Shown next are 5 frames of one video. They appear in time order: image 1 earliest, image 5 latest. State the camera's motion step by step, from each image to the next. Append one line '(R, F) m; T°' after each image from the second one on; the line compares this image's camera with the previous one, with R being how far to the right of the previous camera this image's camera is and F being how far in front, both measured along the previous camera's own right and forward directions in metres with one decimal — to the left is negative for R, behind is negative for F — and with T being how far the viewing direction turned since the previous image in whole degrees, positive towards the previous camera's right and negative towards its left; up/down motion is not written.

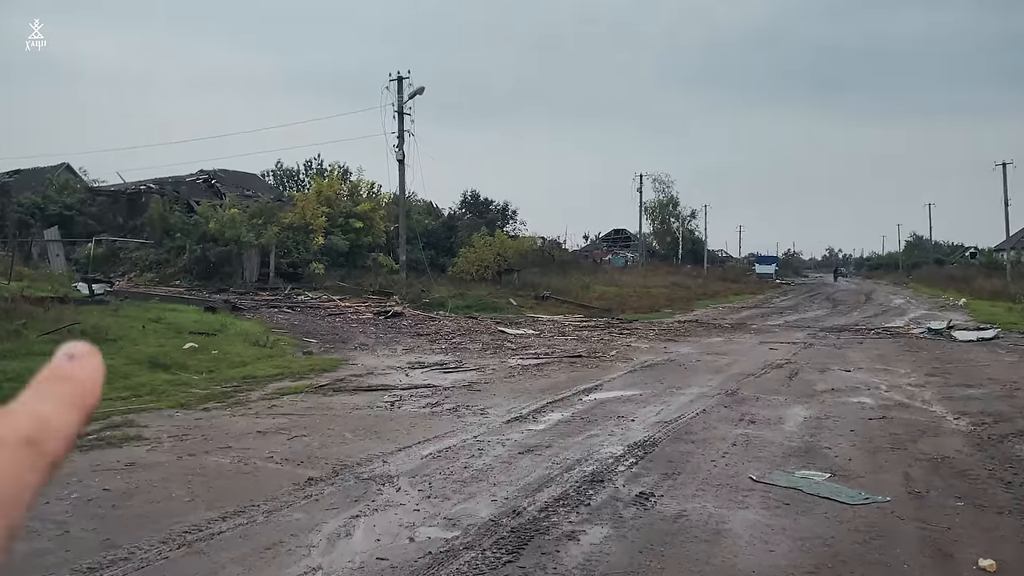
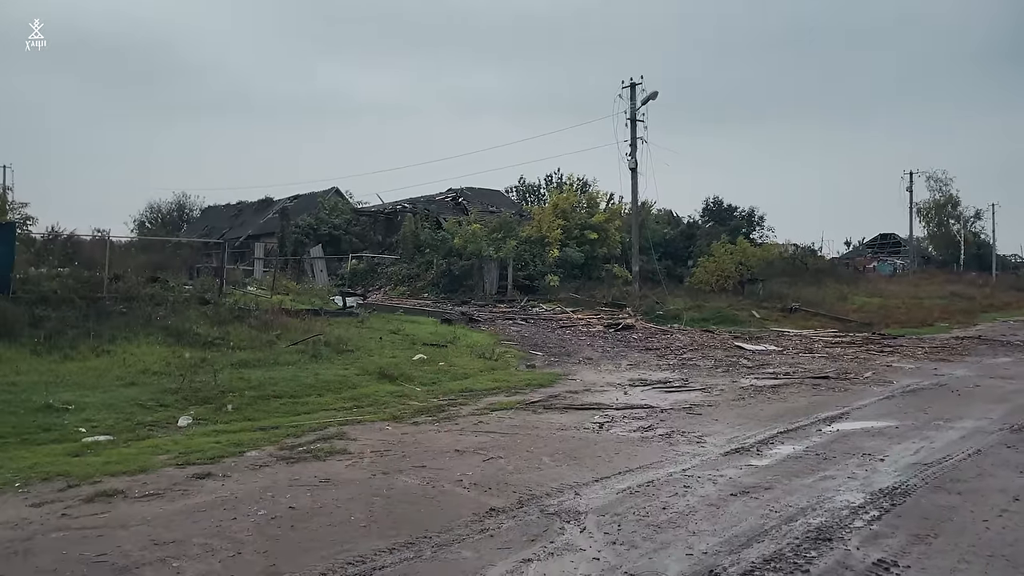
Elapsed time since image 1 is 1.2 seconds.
(+0.3, +0.7) m; -17°
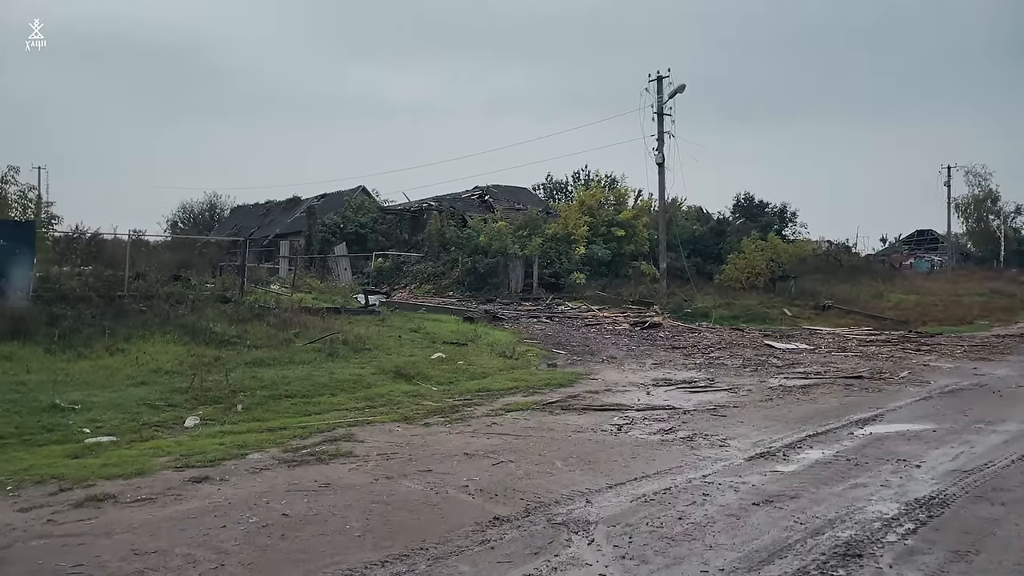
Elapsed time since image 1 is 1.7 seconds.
(+0.2, +0.3) m; -2°
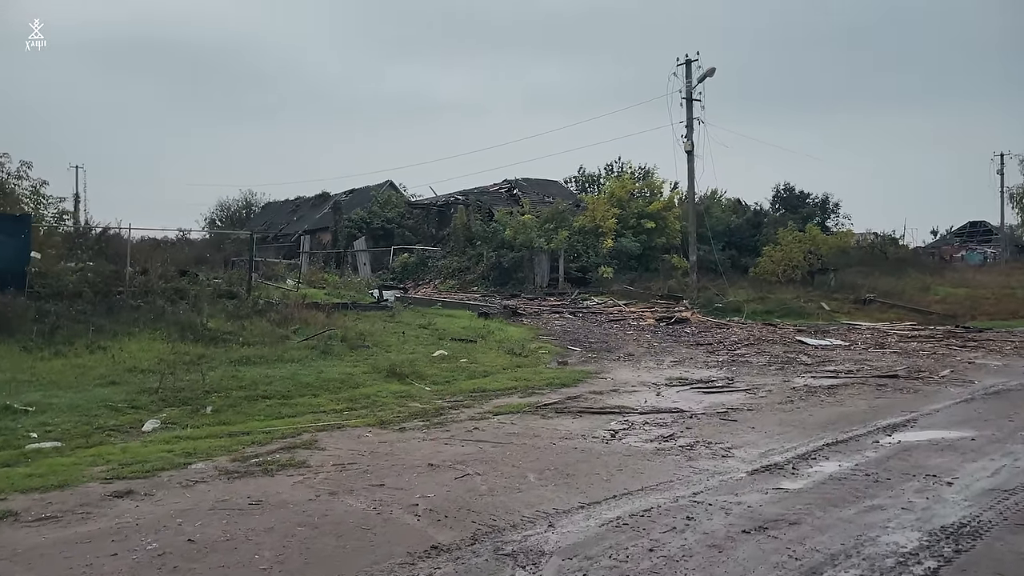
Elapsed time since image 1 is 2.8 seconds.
(+0.5, +0.8) m; -3°
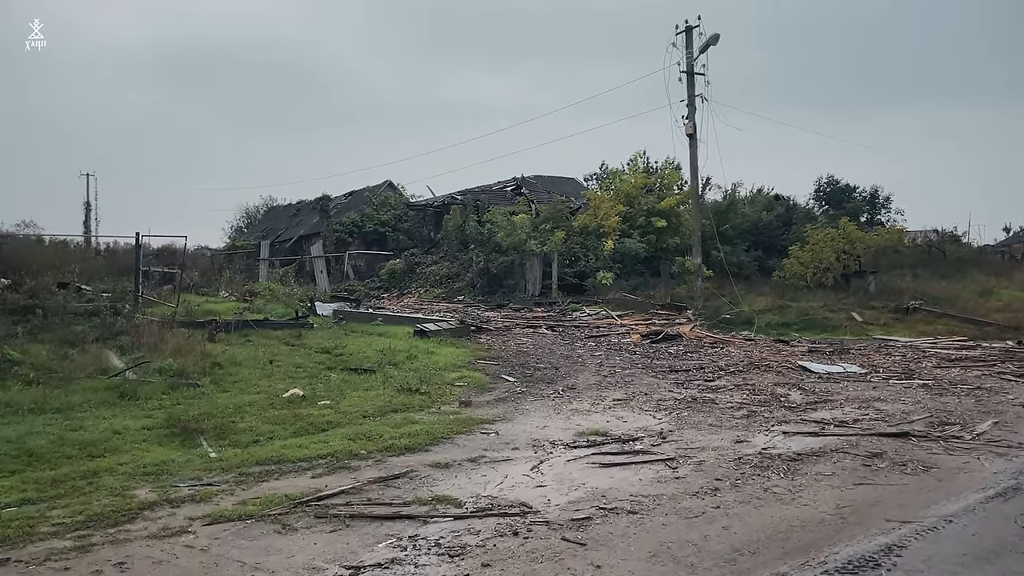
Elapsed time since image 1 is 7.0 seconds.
(+2.0, +3.1) m; -4°
